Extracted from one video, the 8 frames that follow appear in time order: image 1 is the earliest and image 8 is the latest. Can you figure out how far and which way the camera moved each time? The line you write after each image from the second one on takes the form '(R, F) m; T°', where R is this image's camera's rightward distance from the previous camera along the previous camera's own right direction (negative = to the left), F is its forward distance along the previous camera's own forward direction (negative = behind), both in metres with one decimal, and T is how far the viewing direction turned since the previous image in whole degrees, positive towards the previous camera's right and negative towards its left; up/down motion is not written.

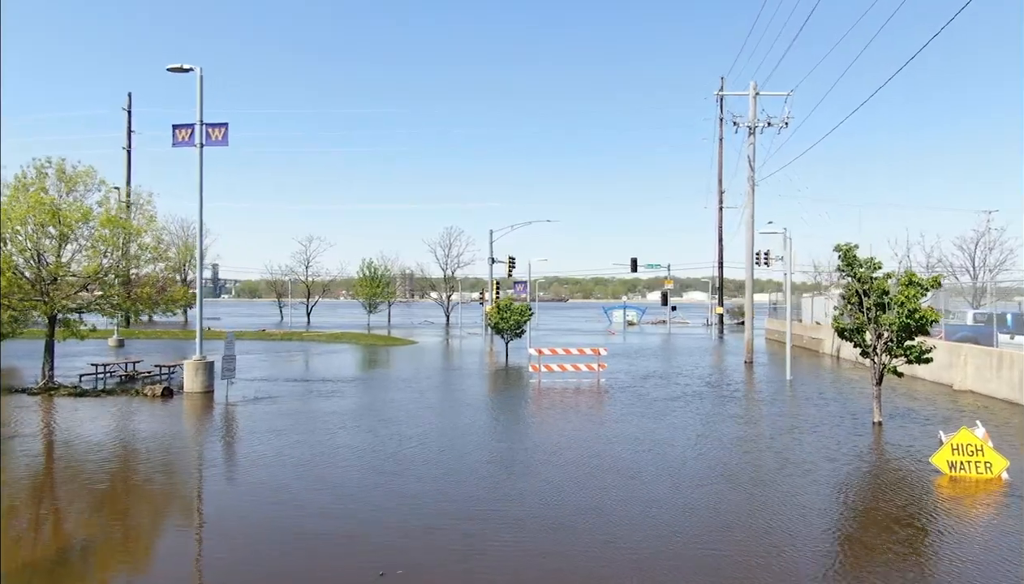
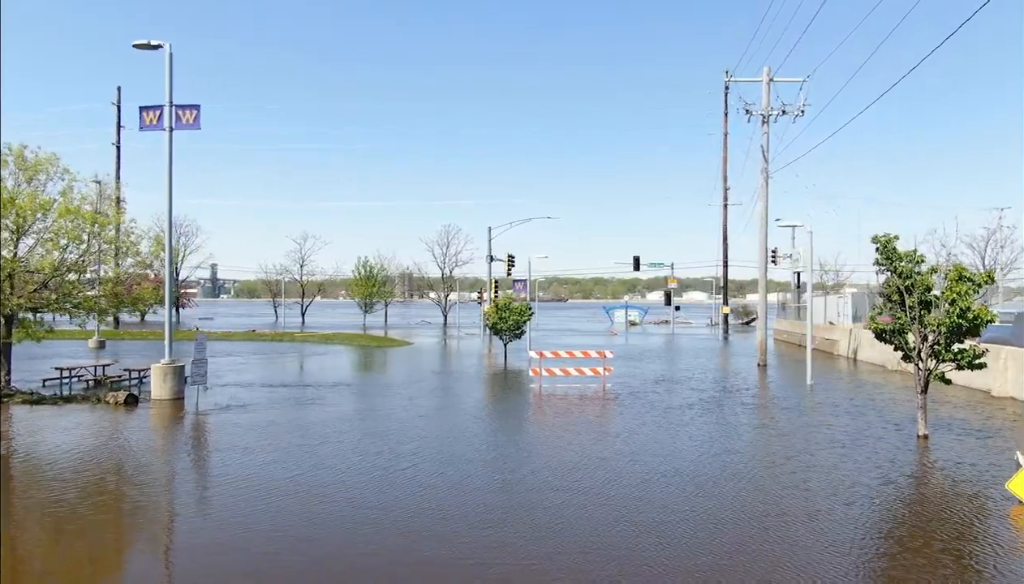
(0.0, +1.6) m; 0°
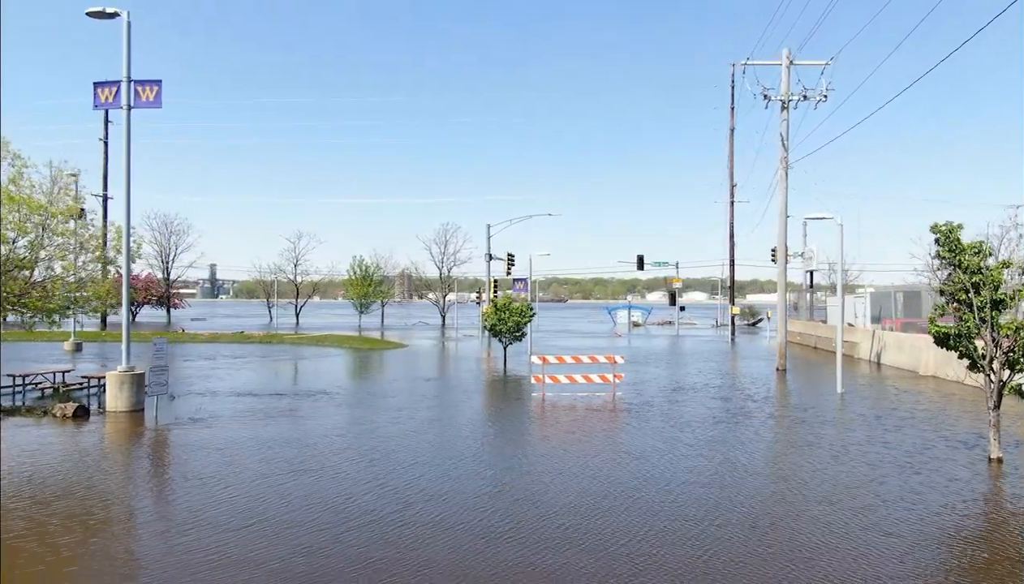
(0.0, +1.9) m; 0°
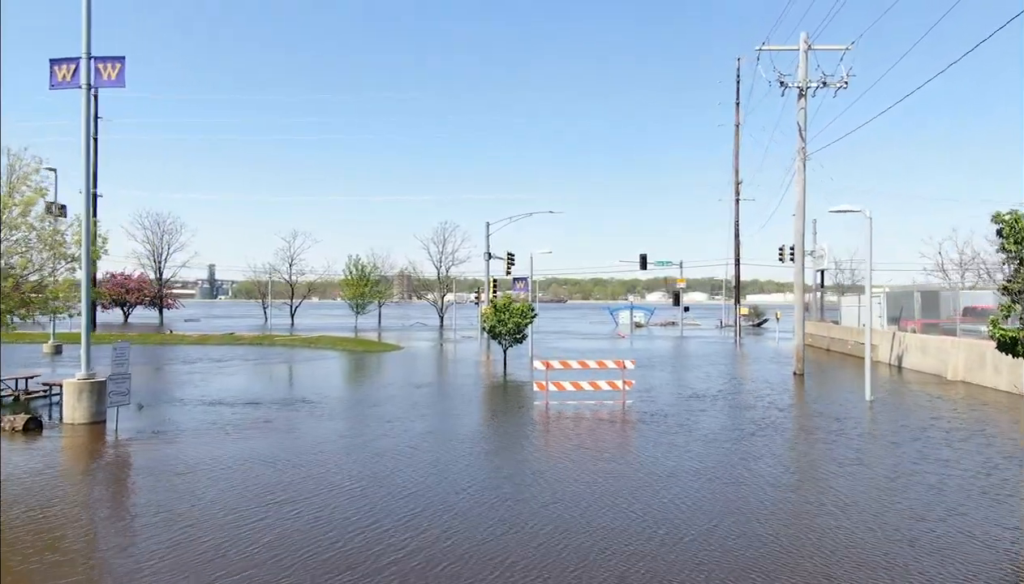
(0.0, +1.5) m; 0°
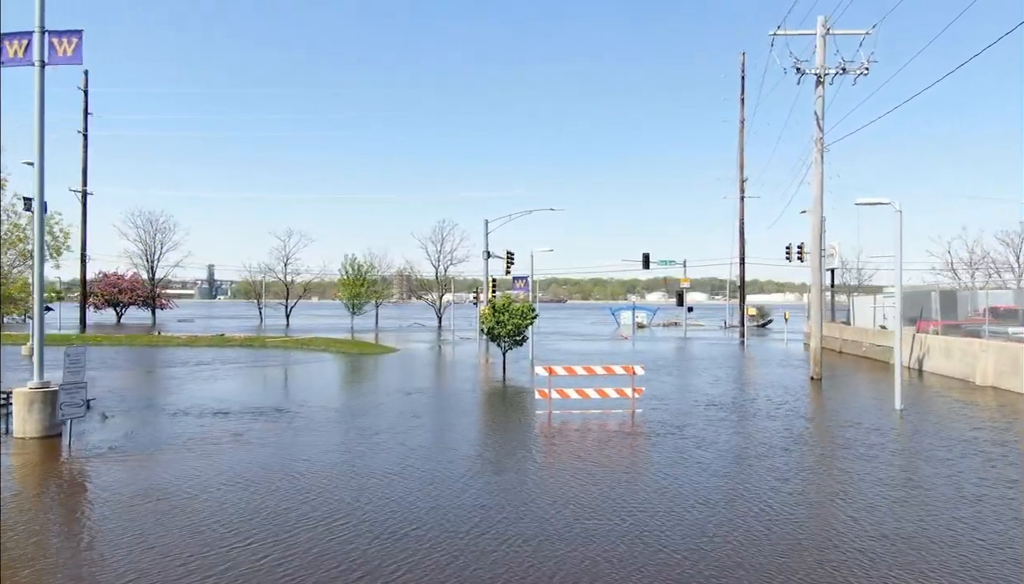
(0.0, +1.4) m; 0°
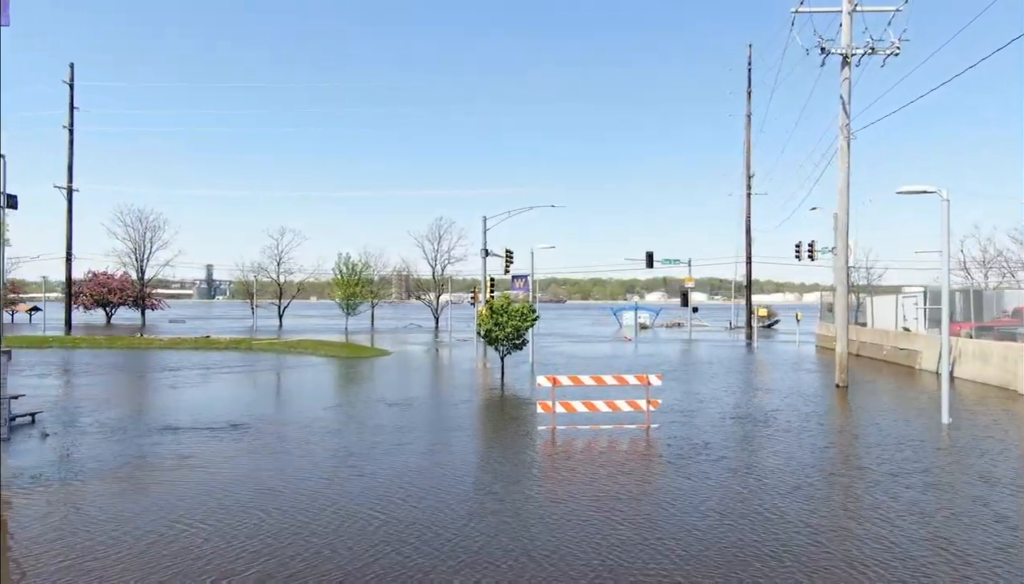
(0.0, +1.8) m; 0°
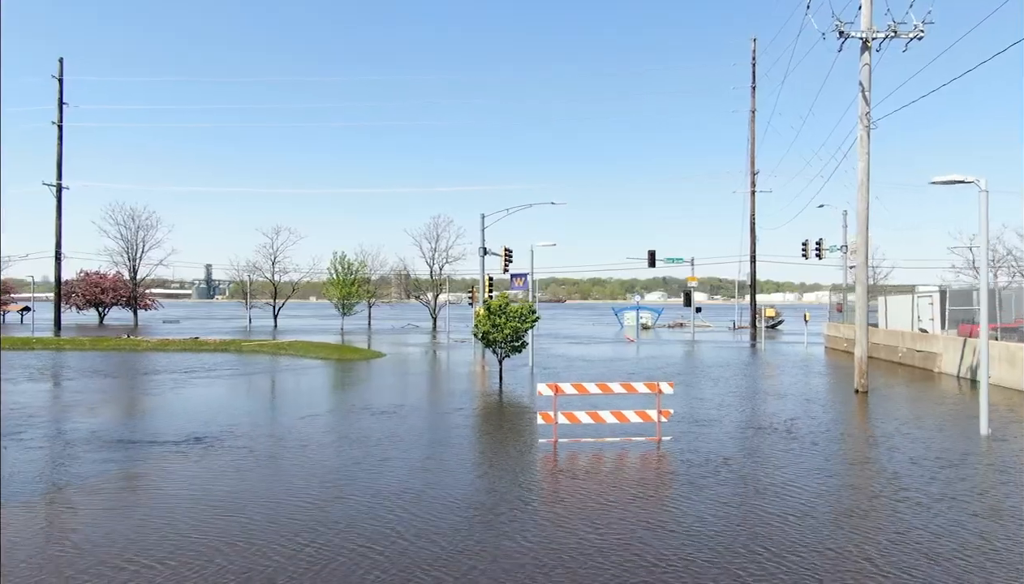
(0.0, +1.2) m; 0°
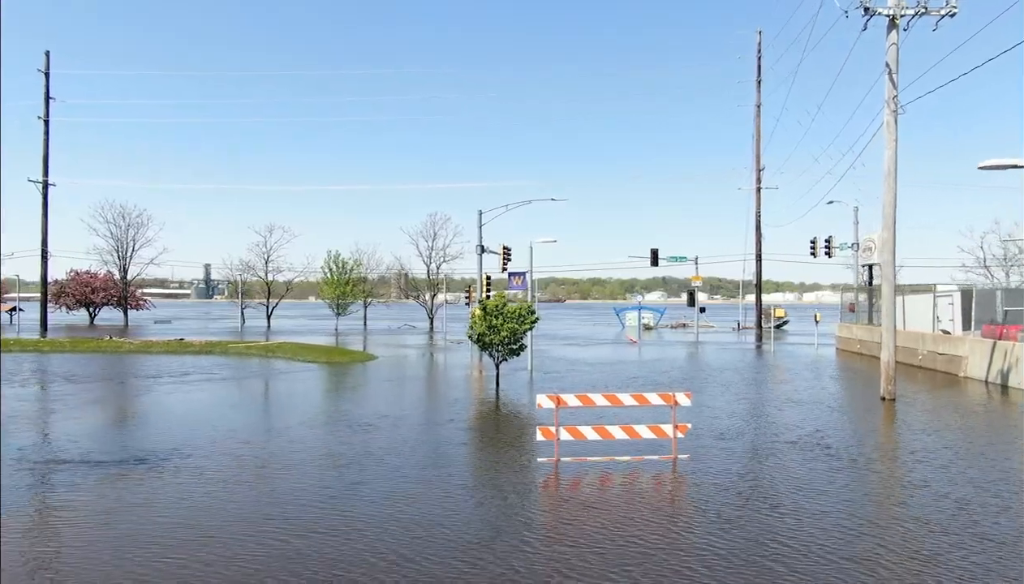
(+0.1, +1.5) m; 0°
